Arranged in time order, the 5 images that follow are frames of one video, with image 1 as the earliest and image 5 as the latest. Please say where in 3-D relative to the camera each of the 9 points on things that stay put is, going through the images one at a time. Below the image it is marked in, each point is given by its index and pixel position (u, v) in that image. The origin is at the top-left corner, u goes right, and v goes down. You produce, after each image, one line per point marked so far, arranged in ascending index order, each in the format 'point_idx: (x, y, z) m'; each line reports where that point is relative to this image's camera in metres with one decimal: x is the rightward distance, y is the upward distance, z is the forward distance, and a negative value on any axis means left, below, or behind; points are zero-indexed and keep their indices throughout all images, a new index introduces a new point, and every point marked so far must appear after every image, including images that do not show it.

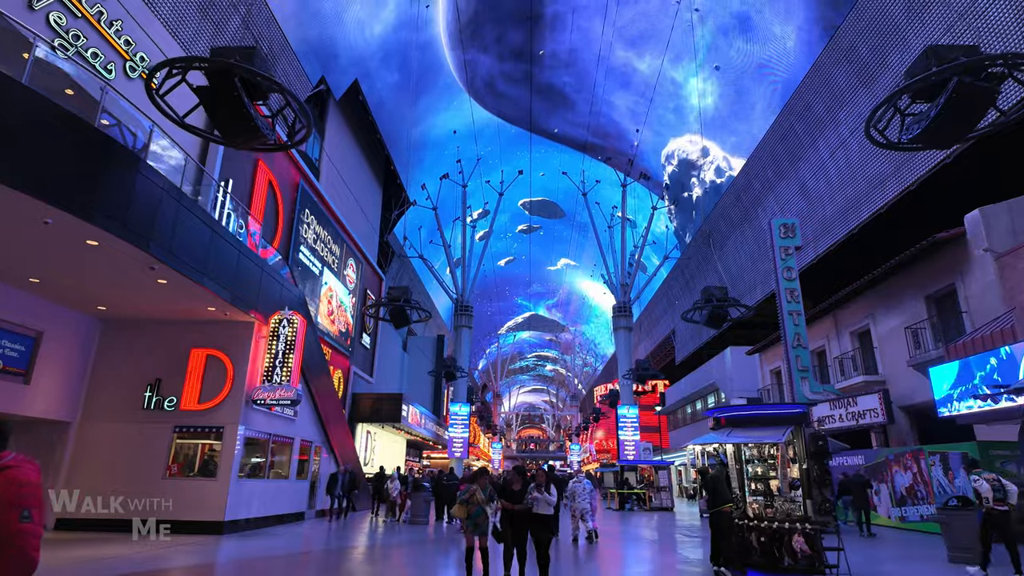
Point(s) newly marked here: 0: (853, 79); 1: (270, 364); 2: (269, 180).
0: (+9.2, +5.7, +15.2) m
1: (-5.0, -1.5, +11.2) m
2: (-6.4, +2.9, +14.7) m
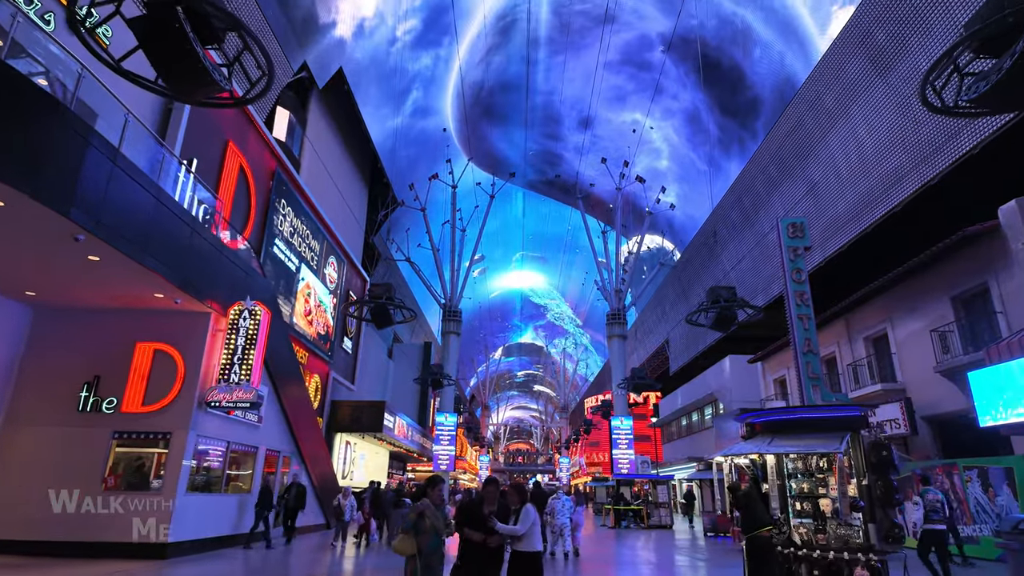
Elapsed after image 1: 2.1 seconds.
0: (+9.1, +5.6, +14.4) m
1: (-5.1, -1.3, +9.9) m
2: (-6.5, +3.0, +13.5) m
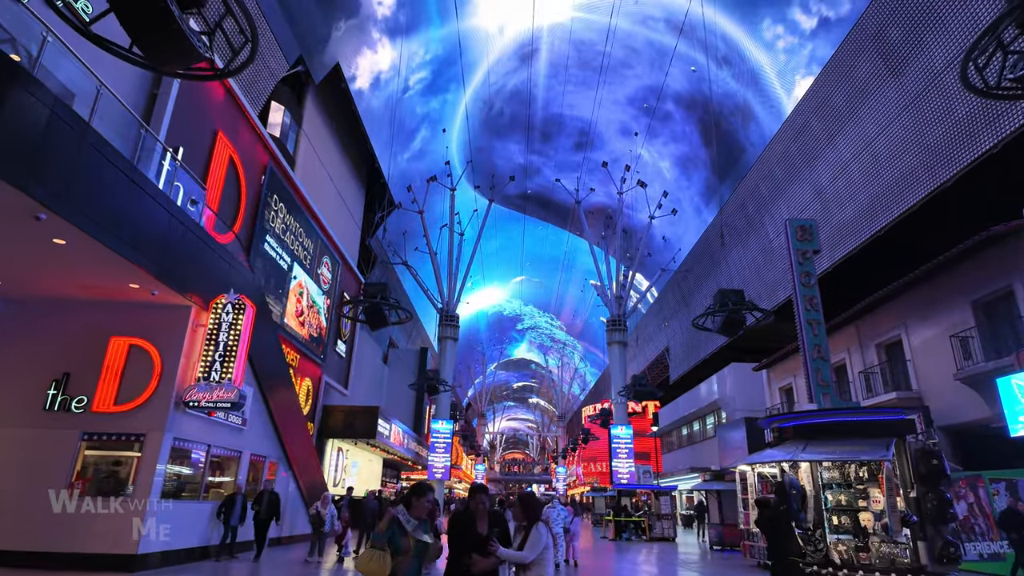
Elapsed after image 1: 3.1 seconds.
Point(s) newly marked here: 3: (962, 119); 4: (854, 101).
0: (+9.2, +5.5, +13.9) m
1: (-5.1, -1.2, +9.3) m
2: (-6.5, +3.1, +12.9) m
3: (+9.4, +3.5, +11.7) m
4: (+9.1, +5.0, +15.0) m
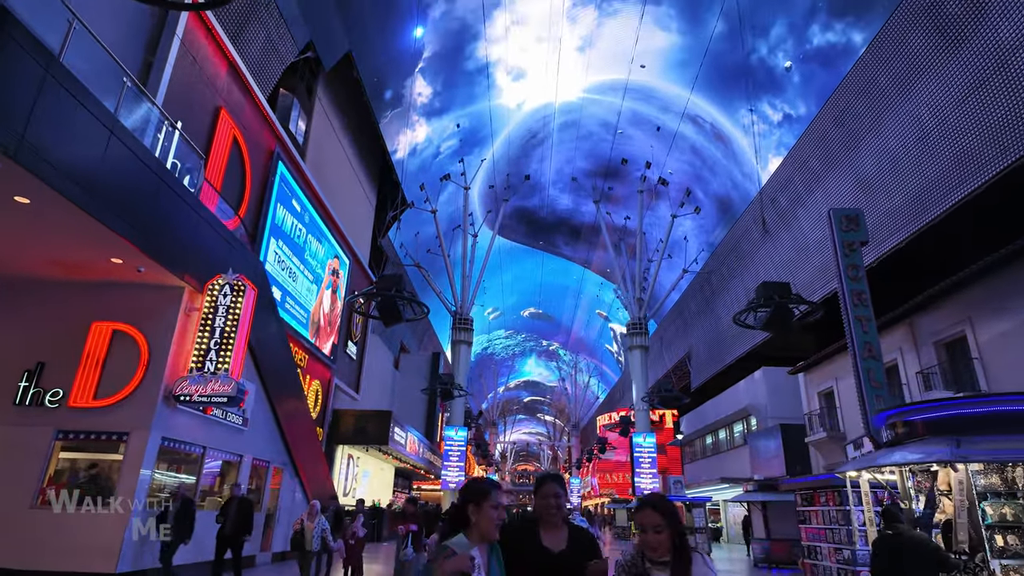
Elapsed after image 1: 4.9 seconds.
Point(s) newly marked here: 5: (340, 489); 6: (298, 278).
0: (+9.7, +5.7, +12.8) m
1: (-4.6, -0.9, +8.3) m
2: (-5.9, +3.3, +12.0) m
3: (+9.9, +3.7, +10.5) m
4: (+9.7, +5.2, +13.9) m
5: (-5.8, -6.8, +18.9) m
6: (-5.9, +0.3, +15.2) m
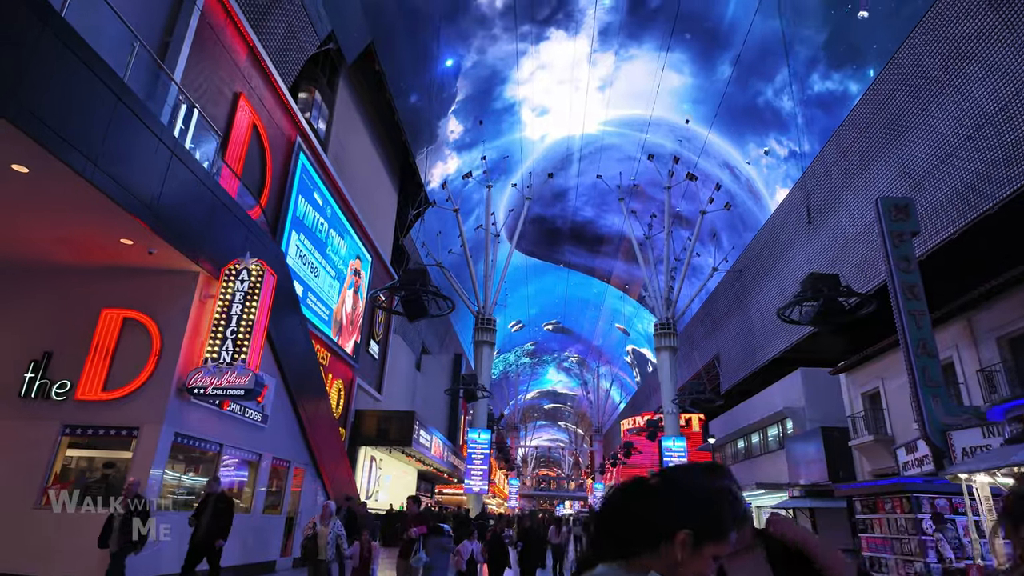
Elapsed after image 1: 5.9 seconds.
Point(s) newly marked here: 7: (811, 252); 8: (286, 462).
0: (+10.3, +5.9, +11.9) m
1: (-4.1, -0.7, +7.8) m
2: (-5.3, +3.4, +11.6) m
3: (+10.5, +4.0, +9.6) m
4: (+10.4, +5.4, +12.9) m
5: (-5.0, -6.7, +18.4) m
6: (-5.1, +0.4, +14.8) m
7: (+10.6, +1.4, +19.5) m
8: (-4.4, -3.5, +10.9) m
